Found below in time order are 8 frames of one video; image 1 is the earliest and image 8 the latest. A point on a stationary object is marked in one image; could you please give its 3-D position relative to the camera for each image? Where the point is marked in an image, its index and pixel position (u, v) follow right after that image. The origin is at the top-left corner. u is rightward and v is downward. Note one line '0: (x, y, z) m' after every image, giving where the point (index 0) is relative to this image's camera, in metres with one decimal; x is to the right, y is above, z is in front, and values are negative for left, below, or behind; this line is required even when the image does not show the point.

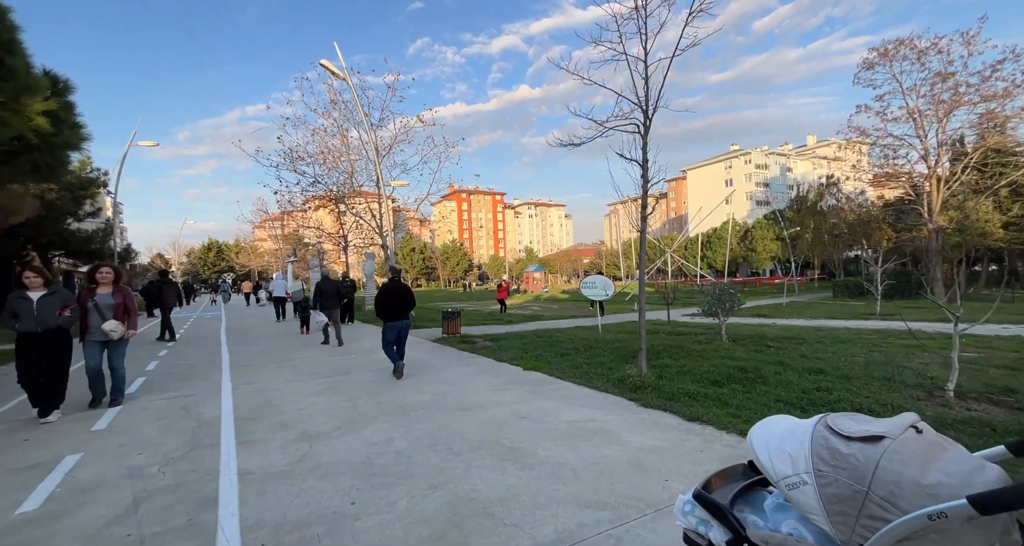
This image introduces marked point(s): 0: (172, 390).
0: (-6.4, -2.2, +8.9) m
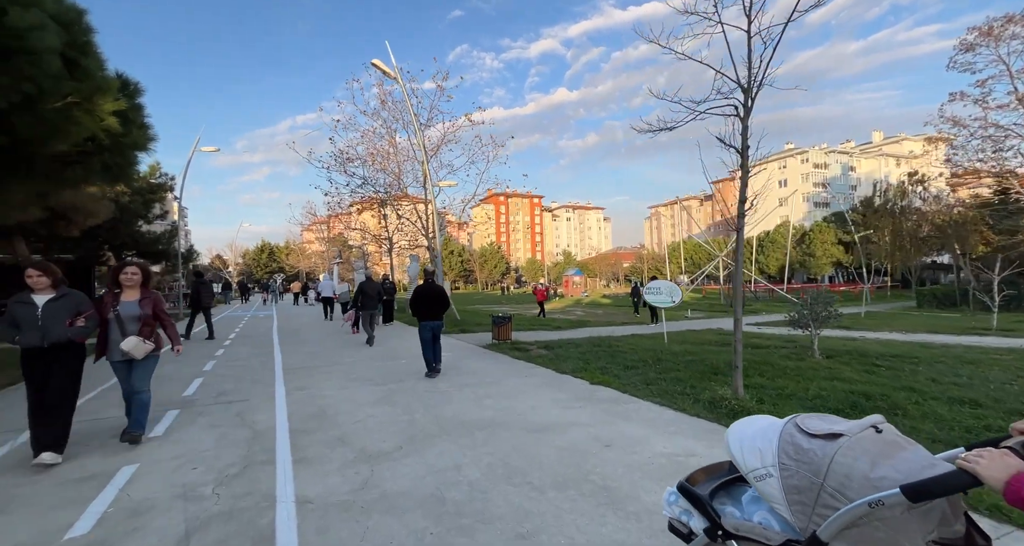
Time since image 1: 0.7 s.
0: (-5.3, -2.2, +8.8) m
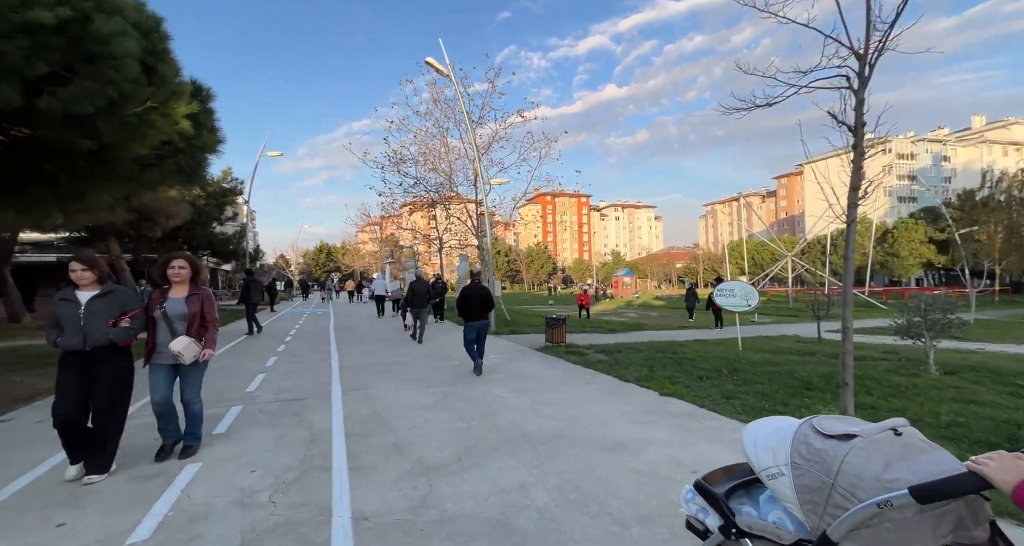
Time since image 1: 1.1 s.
0: (-4.3, -2.2, +8.9) m
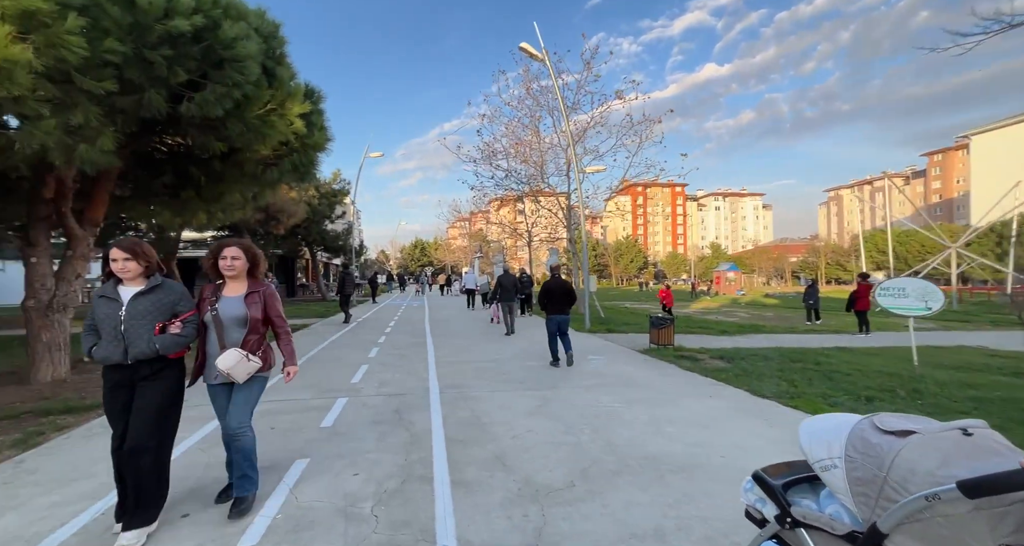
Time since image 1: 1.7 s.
0: (-2.3, -2.1, +8.9) m
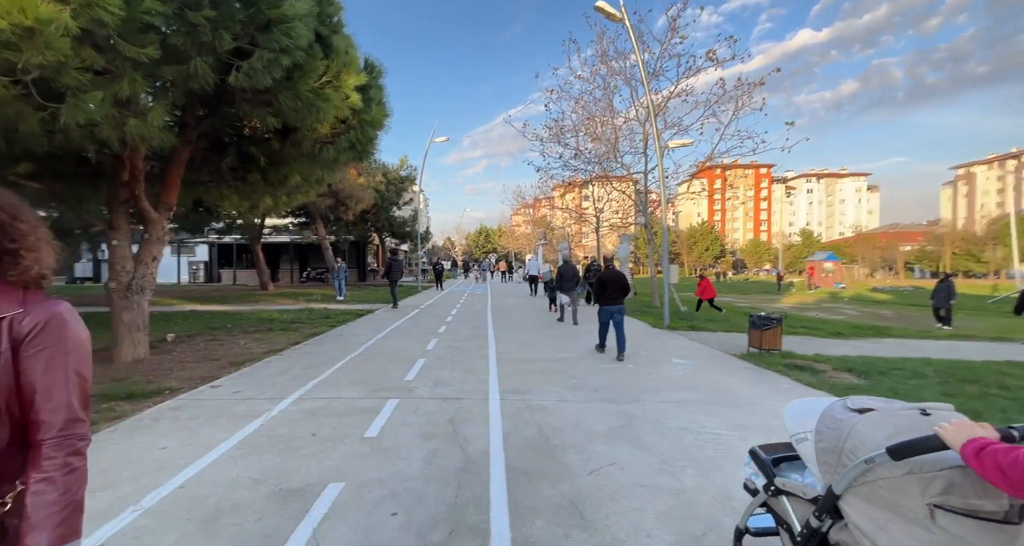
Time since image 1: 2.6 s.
0: (-1.1, -1.9, +8.0) m
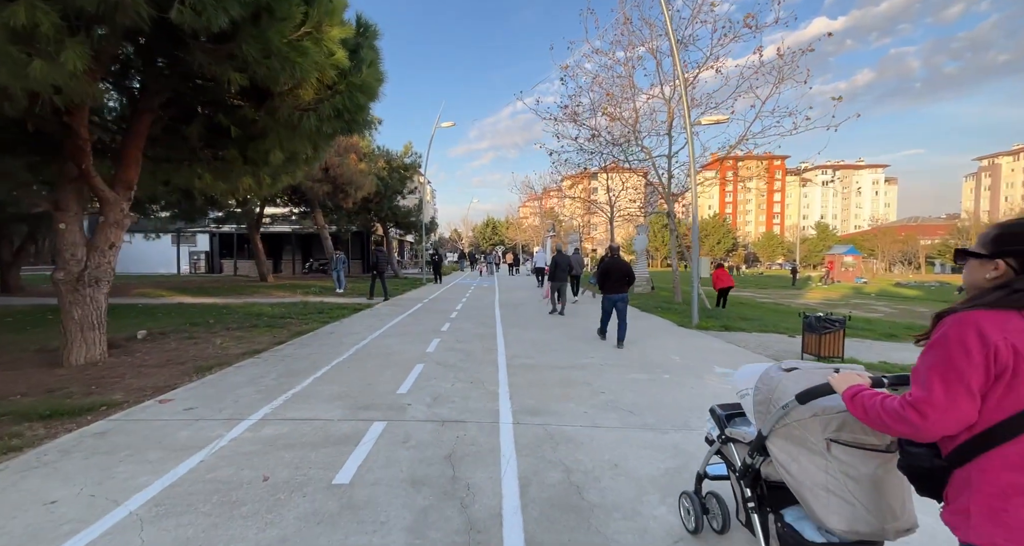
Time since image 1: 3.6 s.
0: (-0.9, -1.8, +6.6) m
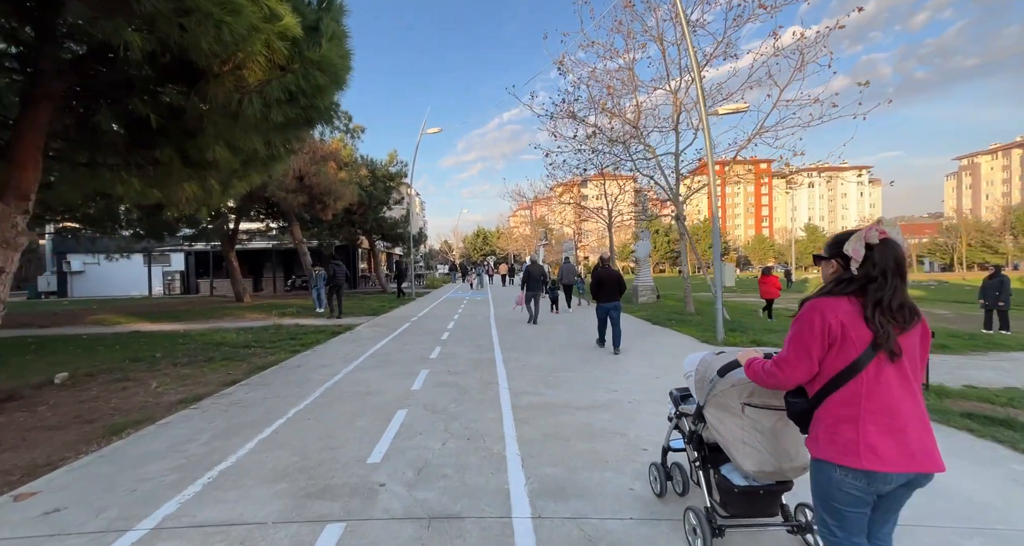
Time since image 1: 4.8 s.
0: (-0.8, -2.0, +4.8) m
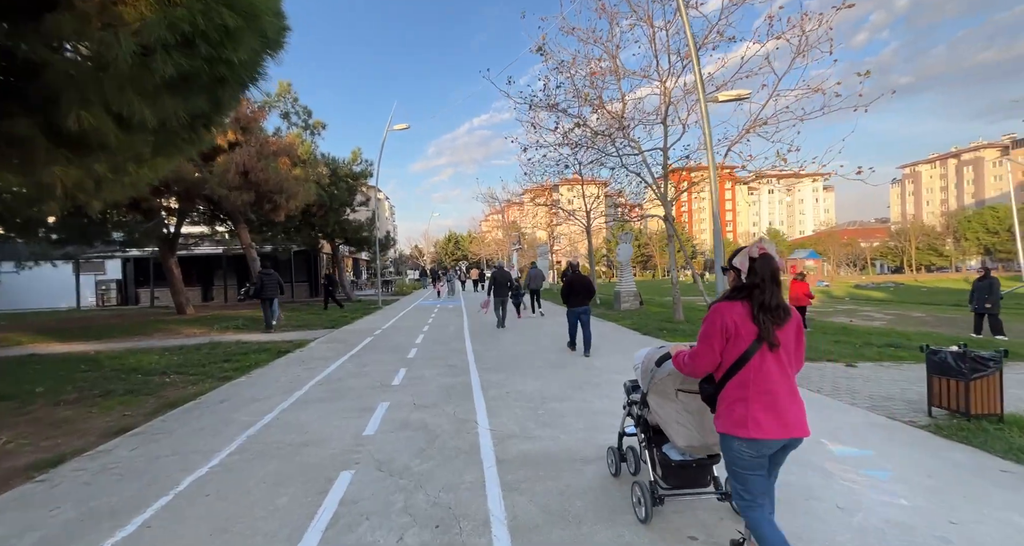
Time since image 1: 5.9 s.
0: (-0.8, -2.1, +3.0) m
